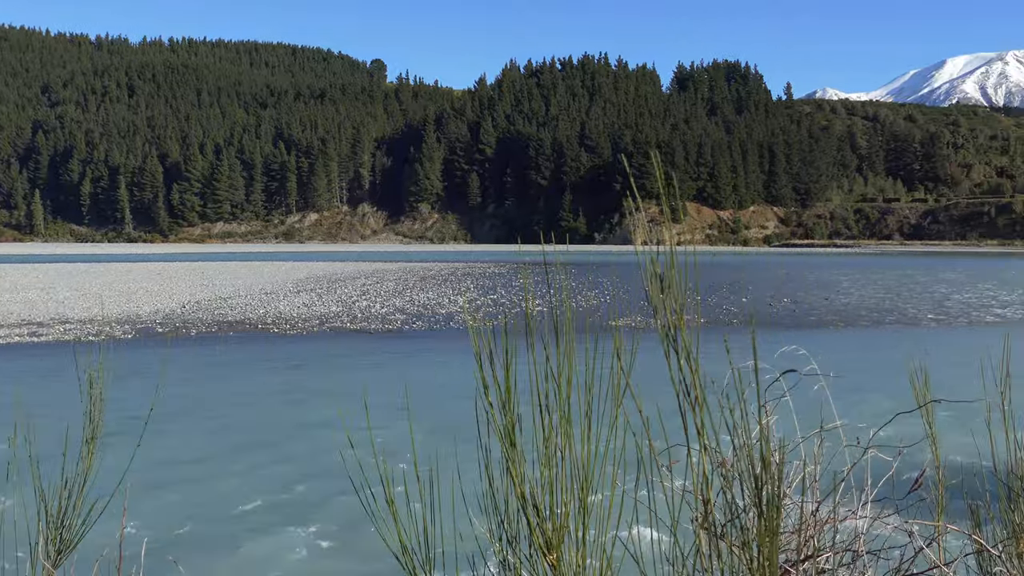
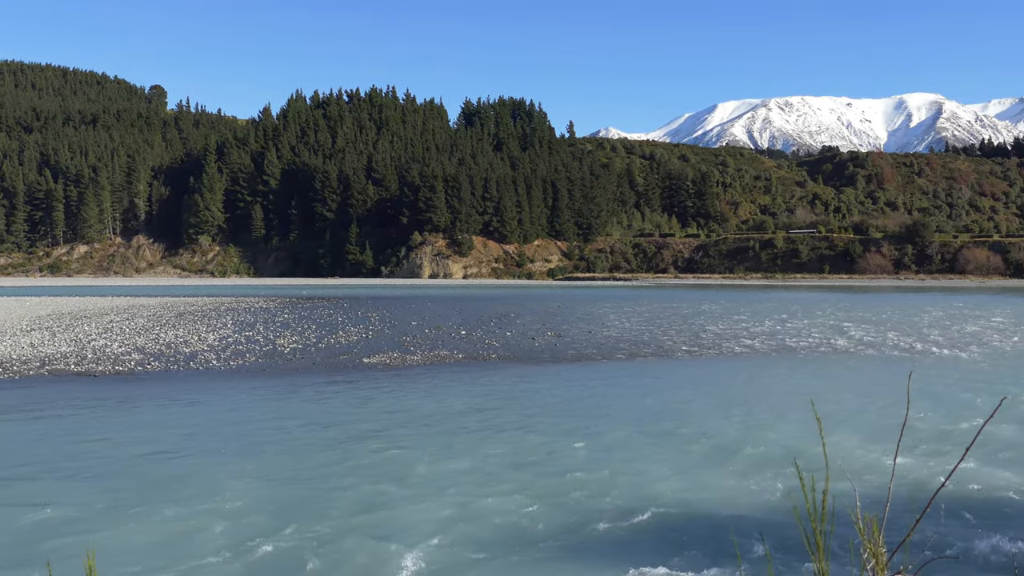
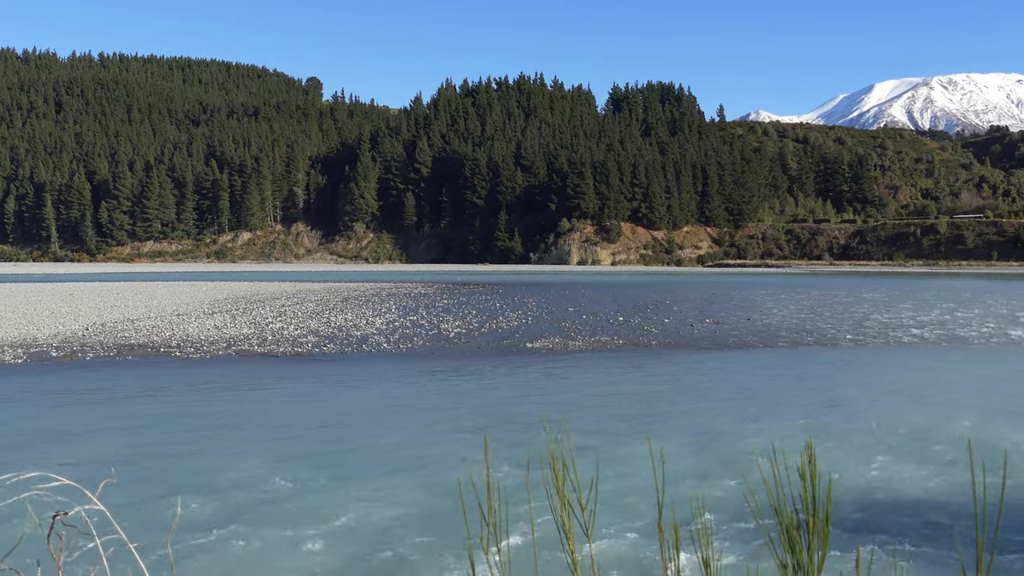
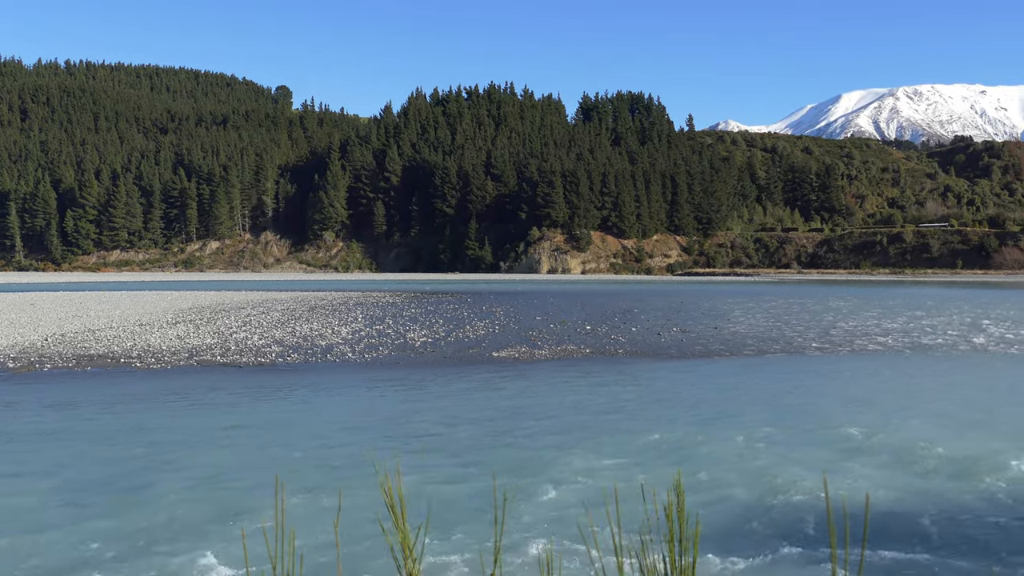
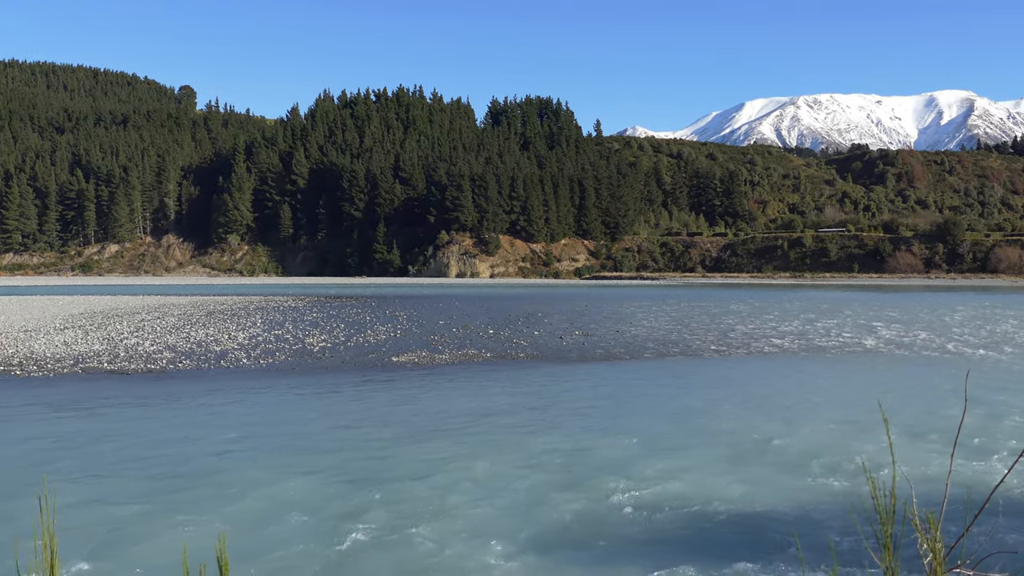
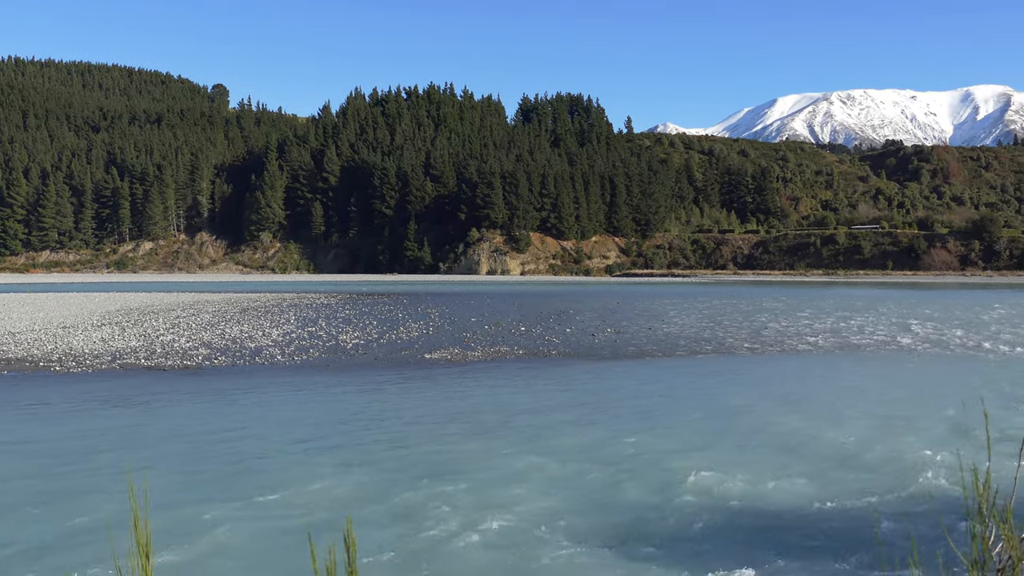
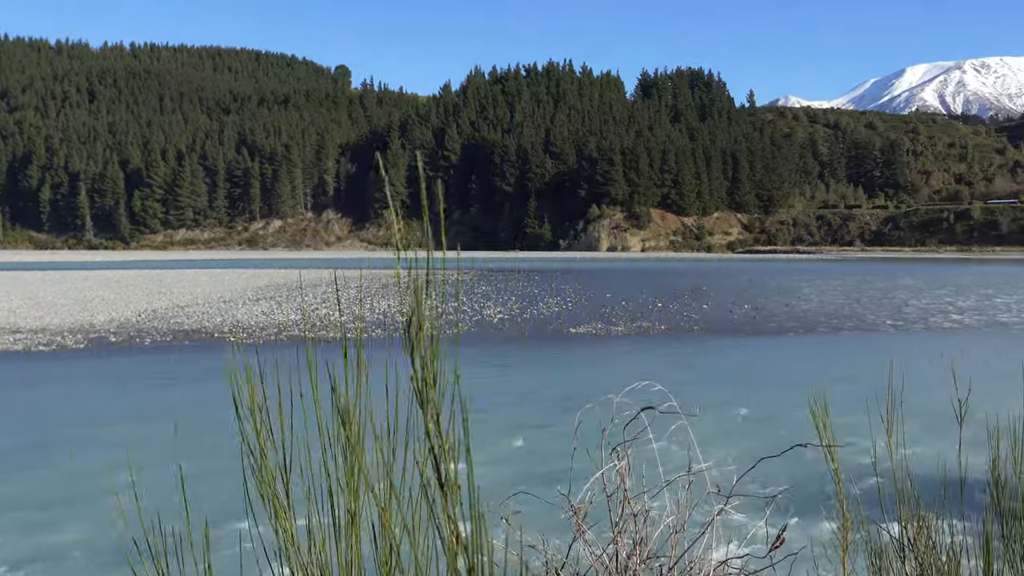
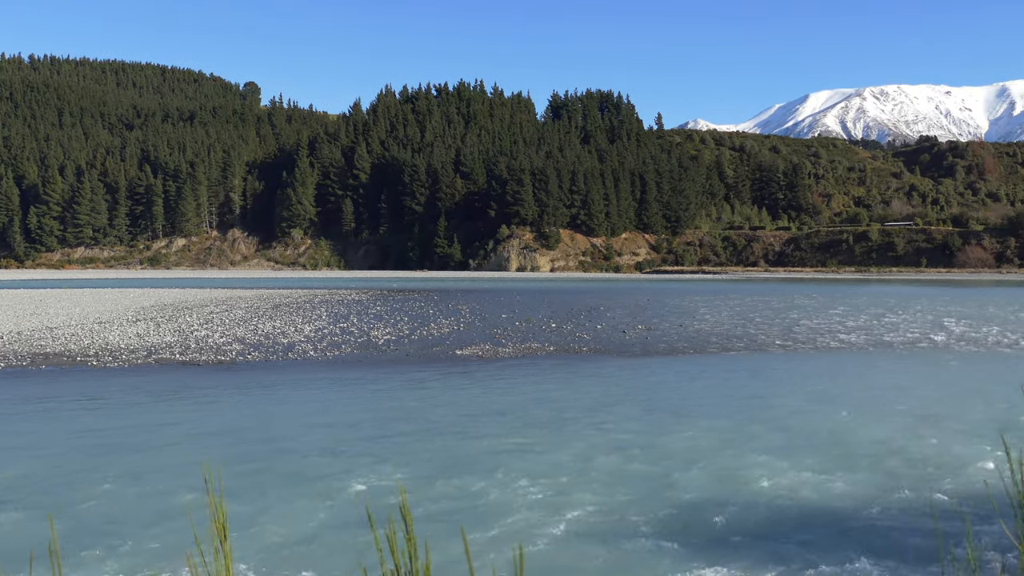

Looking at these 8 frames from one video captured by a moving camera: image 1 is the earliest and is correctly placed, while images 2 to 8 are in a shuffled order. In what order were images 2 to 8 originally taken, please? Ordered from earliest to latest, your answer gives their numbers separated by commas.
7, 3, 4, 8, 6, 5, 2
